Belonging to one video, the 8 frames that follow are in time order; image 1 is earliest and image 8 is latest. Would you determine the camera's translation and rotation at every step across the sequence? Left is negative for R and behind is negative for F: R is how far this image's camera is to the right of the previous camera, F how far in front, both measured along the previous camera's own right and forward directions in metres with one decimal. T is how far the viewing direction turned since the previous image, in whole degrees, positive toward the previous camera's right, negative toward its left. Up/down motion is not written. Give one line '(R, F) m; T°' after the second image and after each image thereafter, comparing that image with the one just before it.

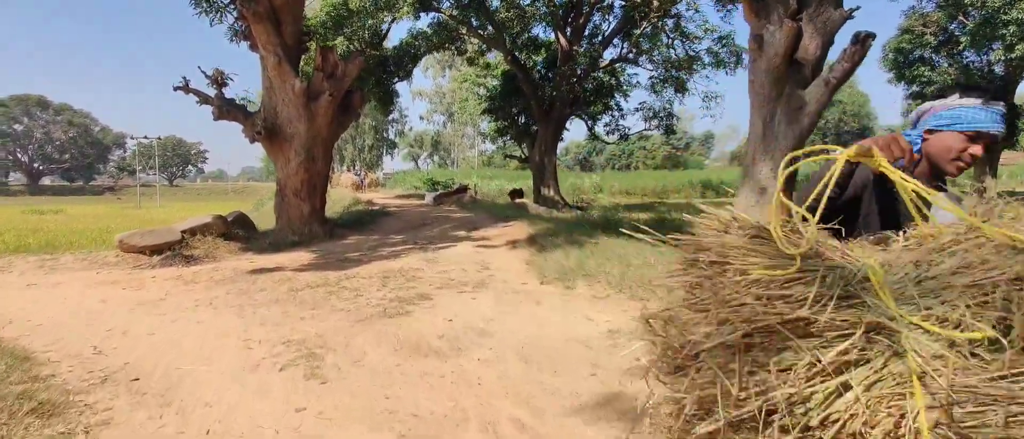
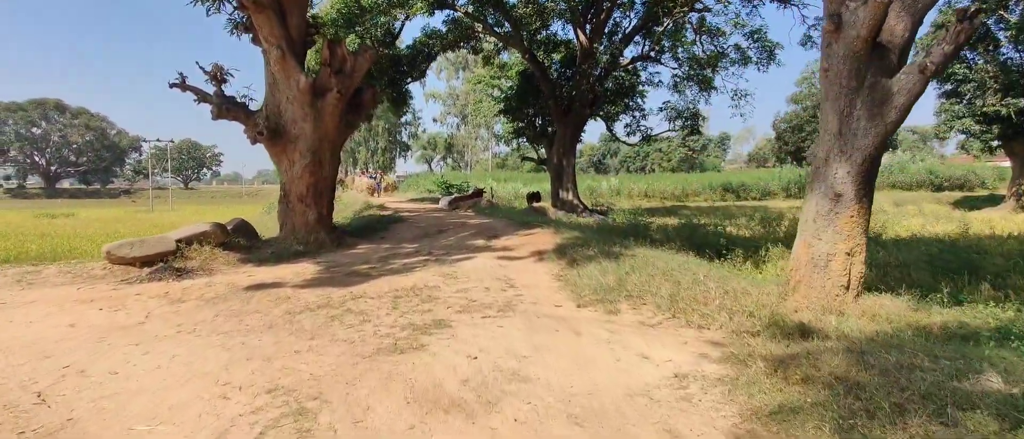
(-0.2, +0.9) m; -1°
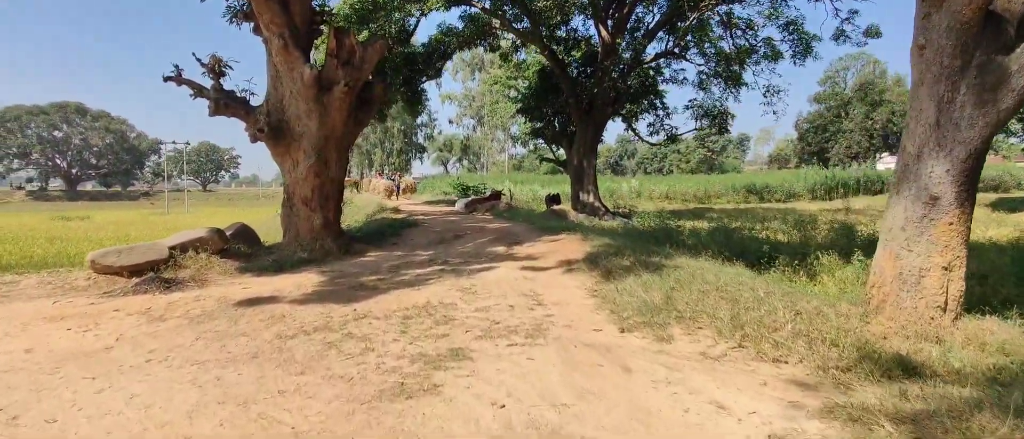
(-0.1, +0.9) m; -2°
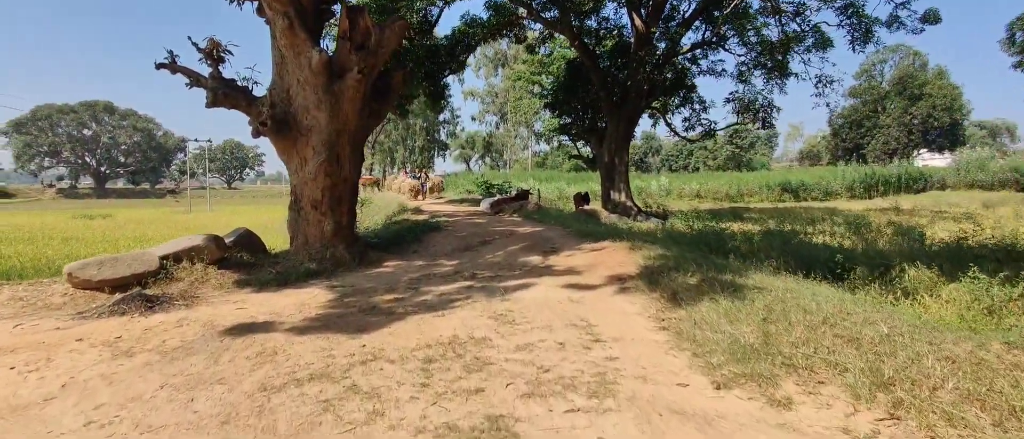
(-0.2, +1.1) m; -2°
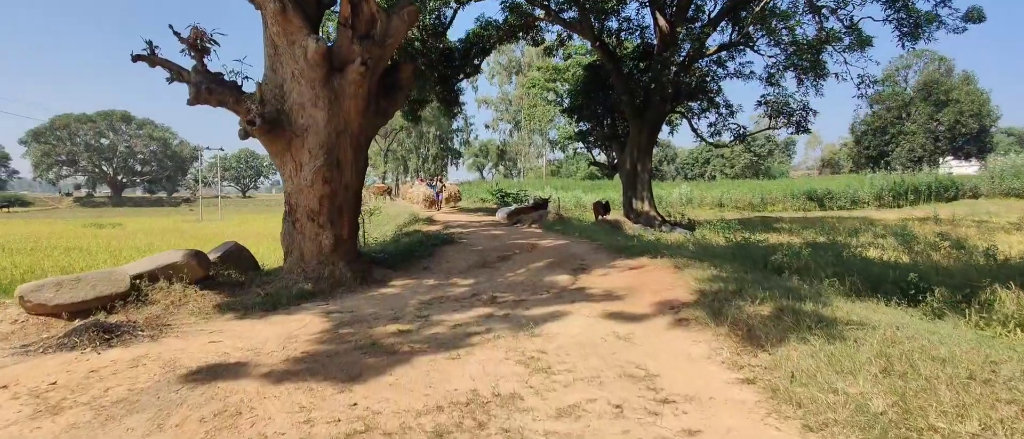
(-0.1, +1.0) m; -1°
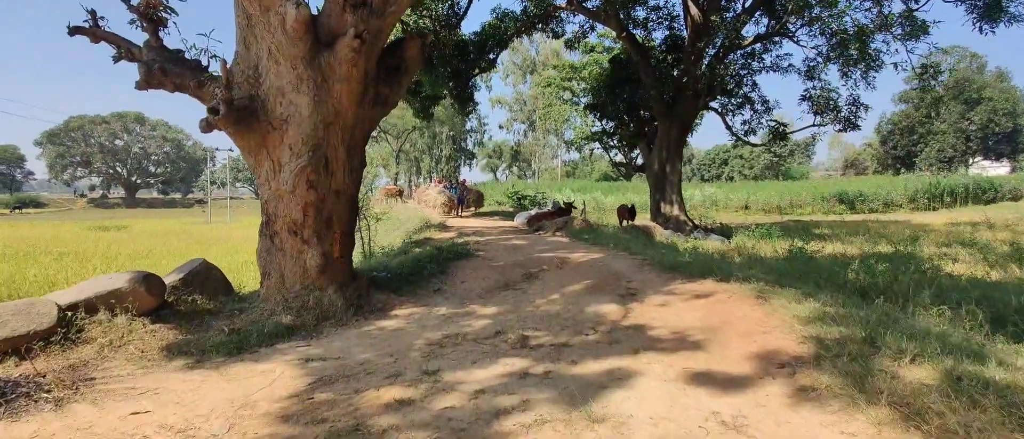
(-0.2, +1.4) m; -1°
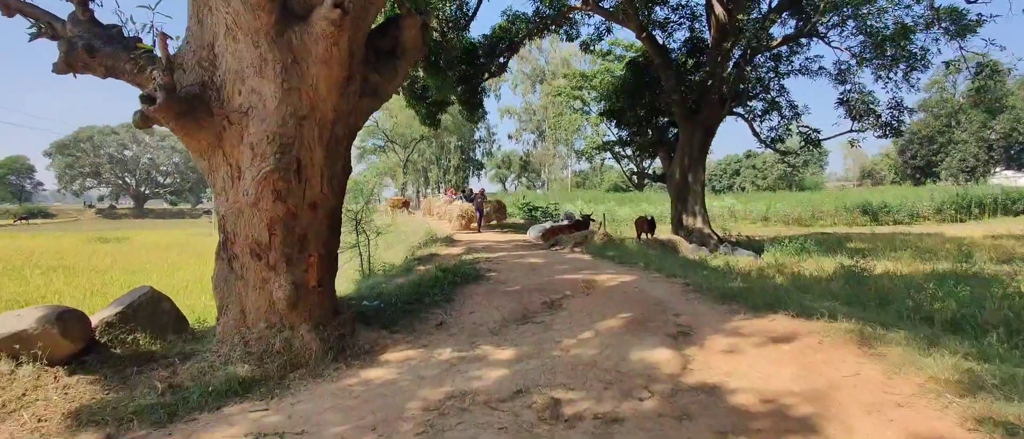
(-0.1, +1.2) m; -1°
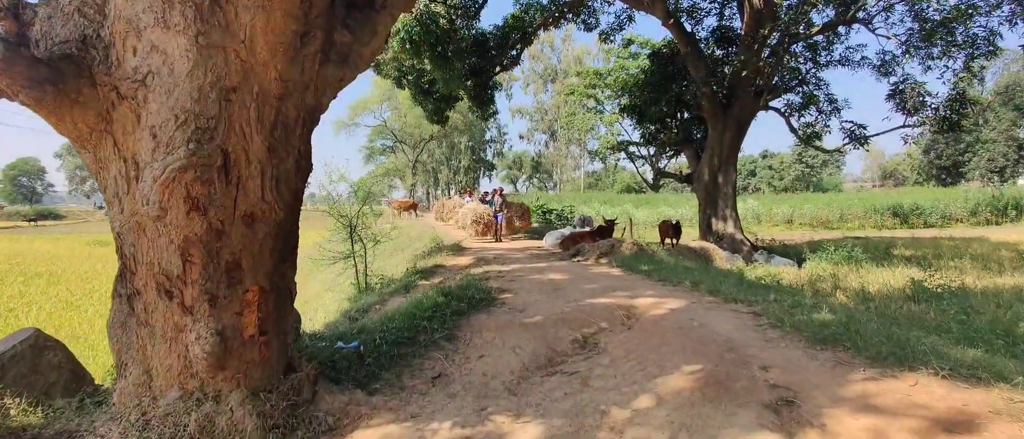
(-0.1, +1.4) m; -1°
